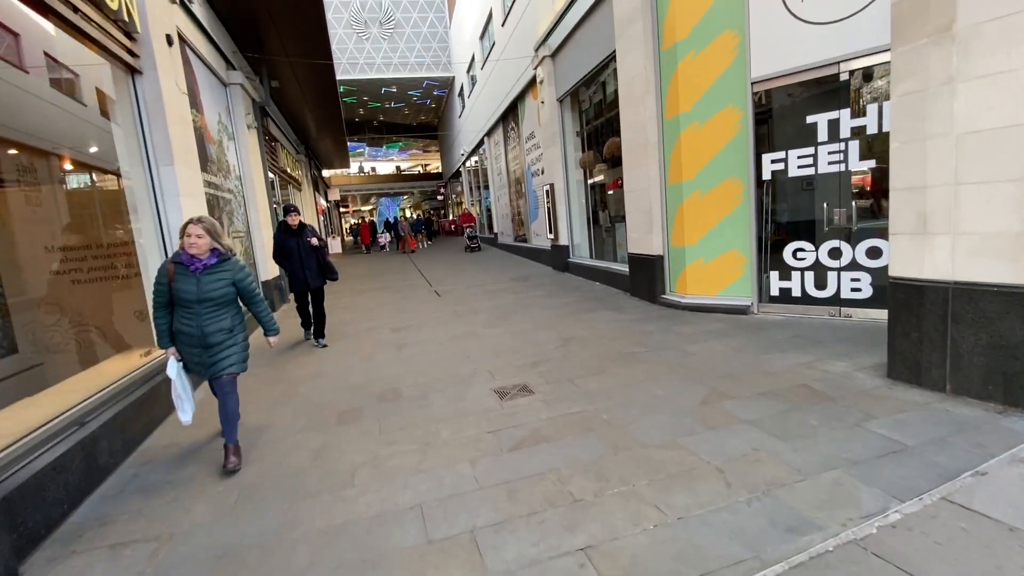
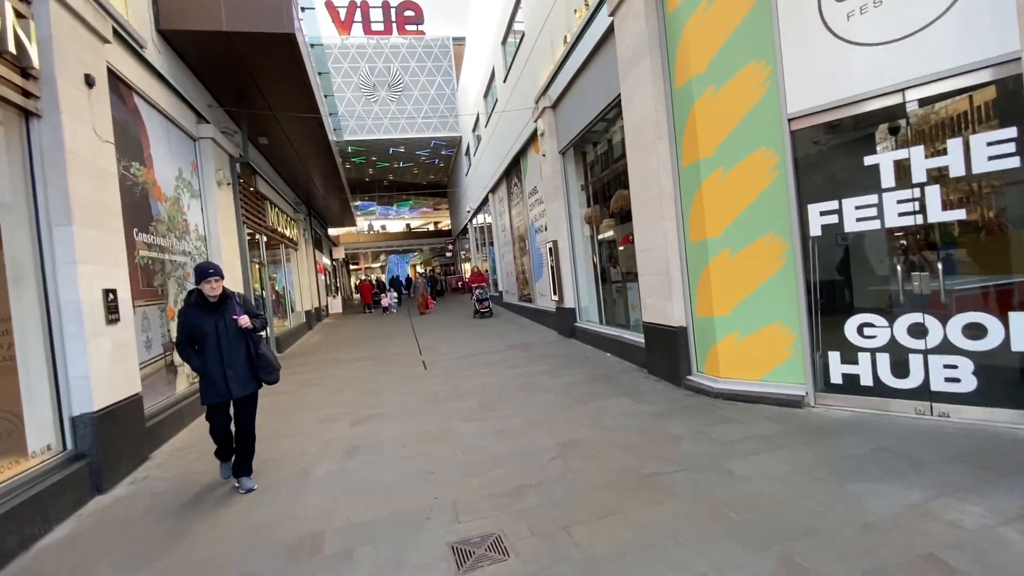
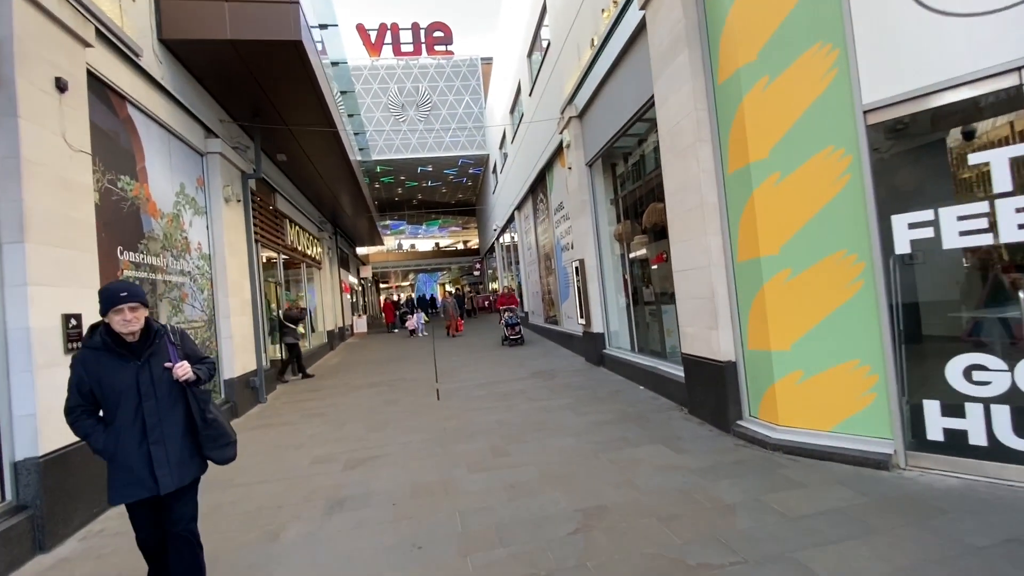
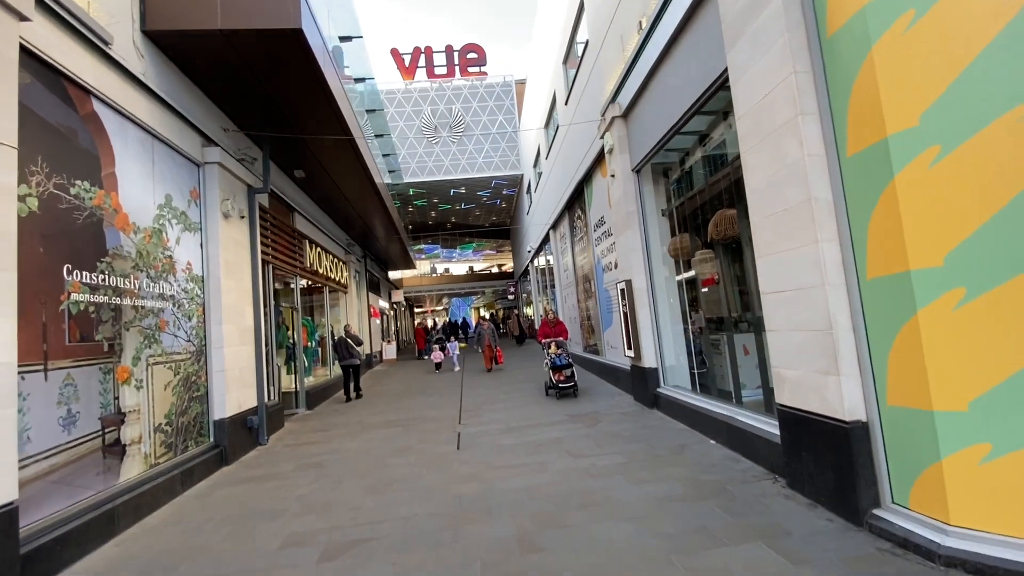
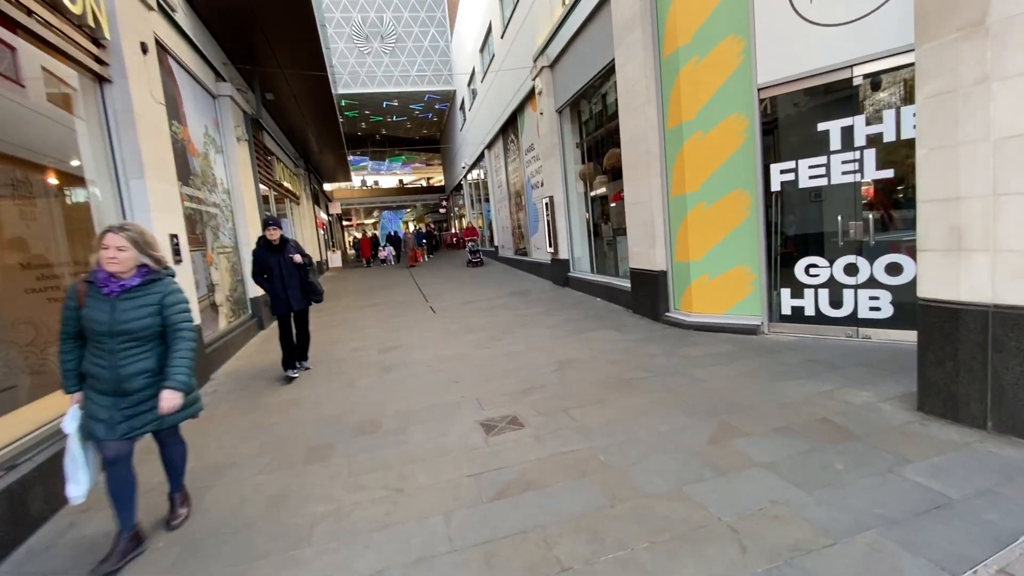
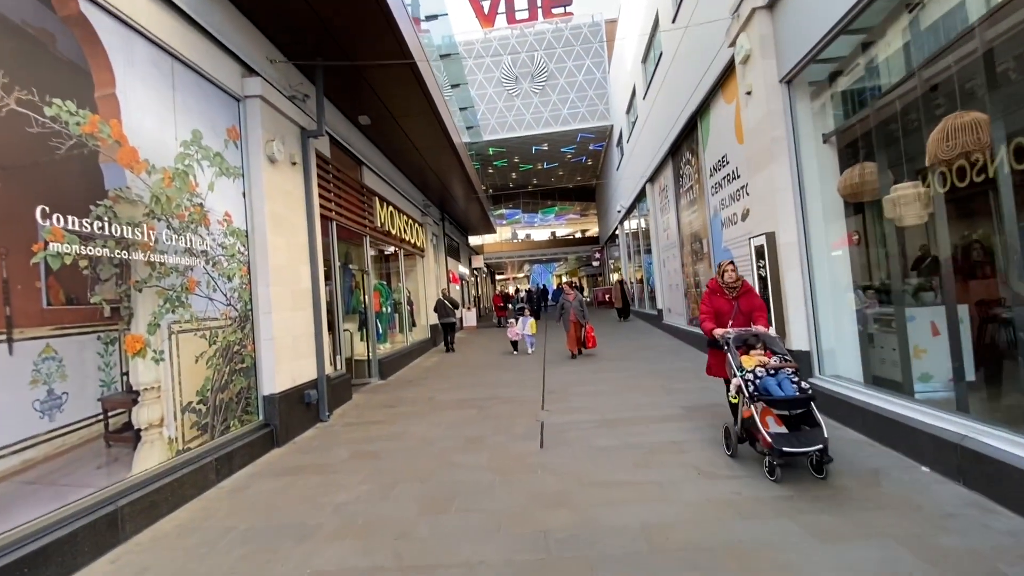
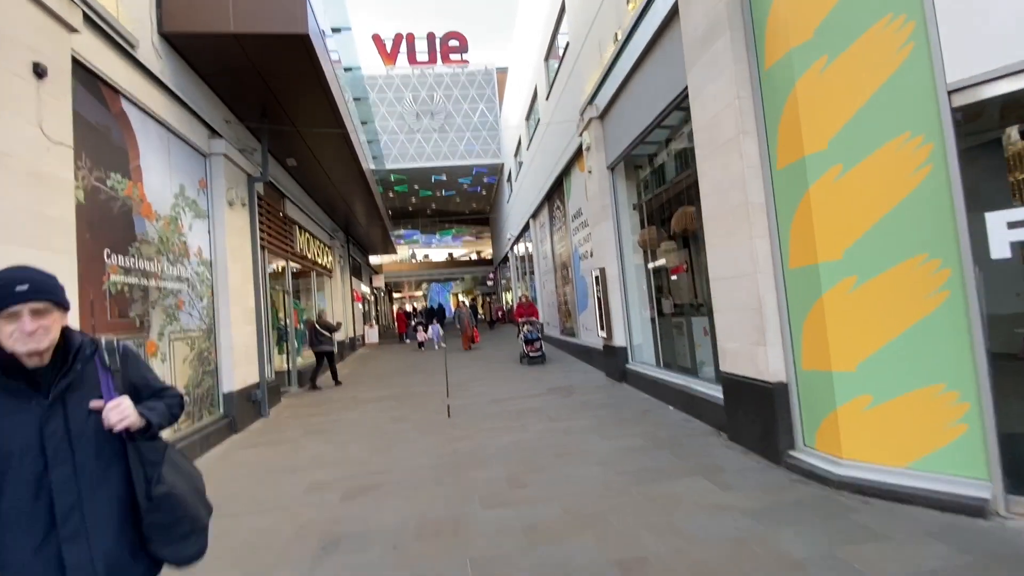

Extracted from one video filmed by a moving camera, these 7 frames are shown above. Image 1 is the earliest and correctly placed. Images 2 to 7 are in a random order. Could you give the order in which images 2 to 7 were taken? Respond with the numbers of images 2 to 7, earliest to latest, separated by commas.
5, 2, 3, 7, 4, 6
